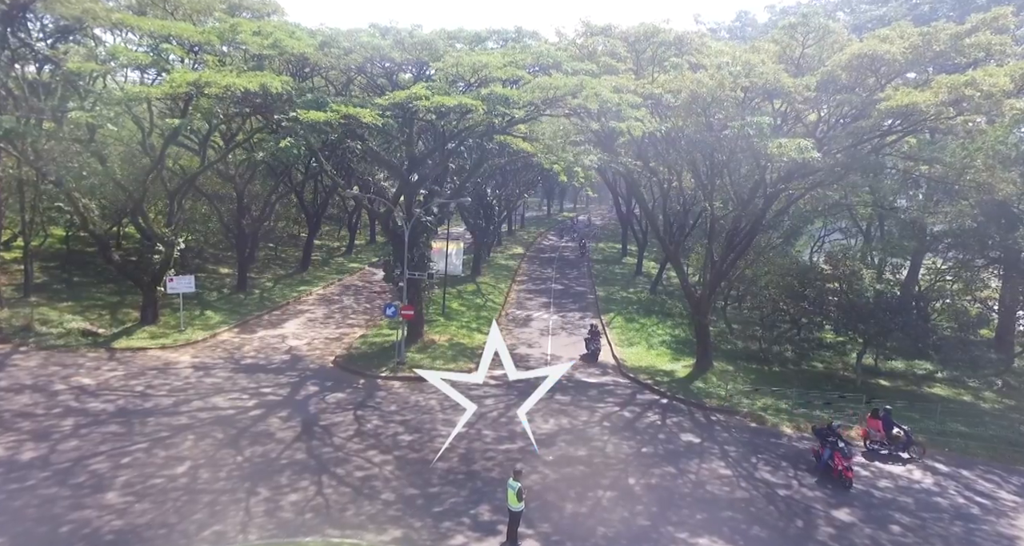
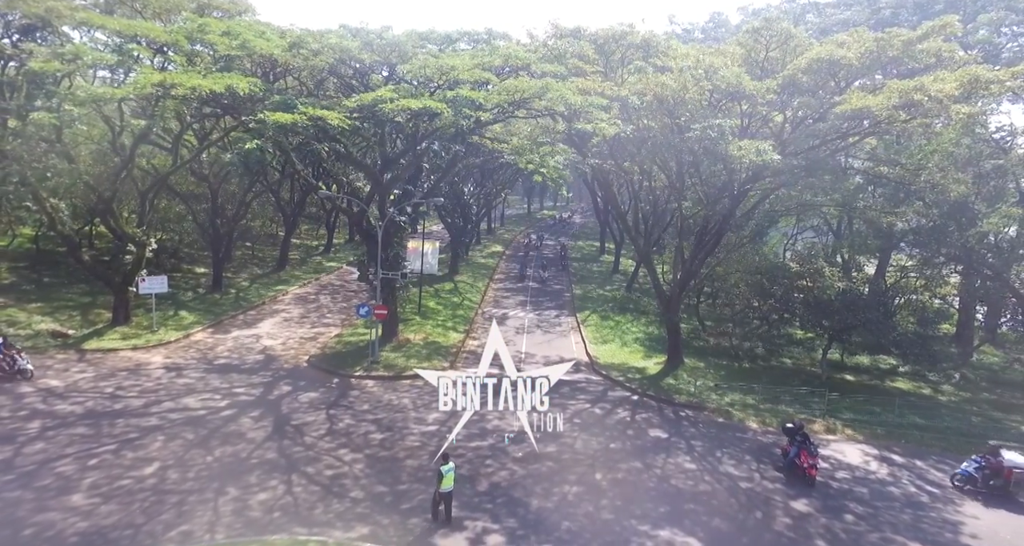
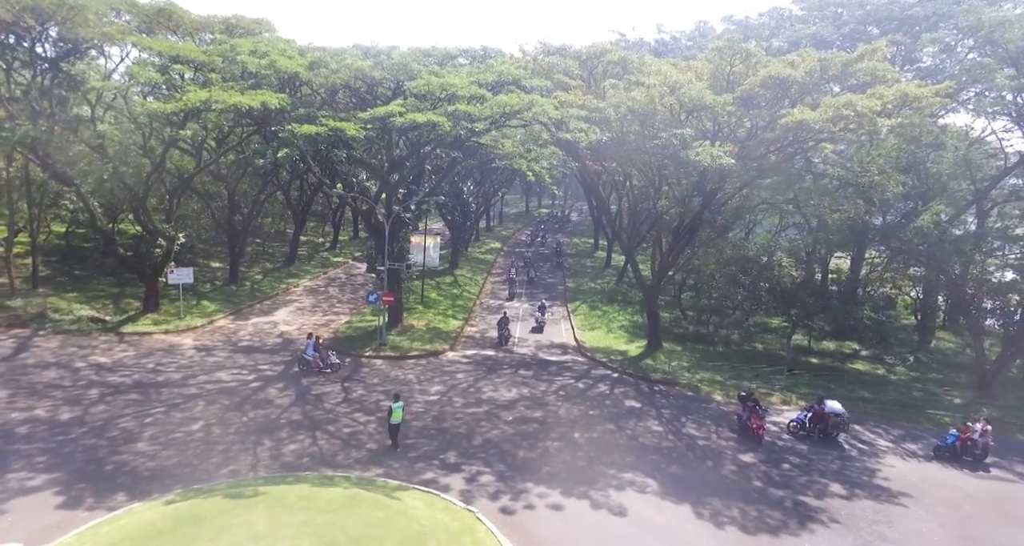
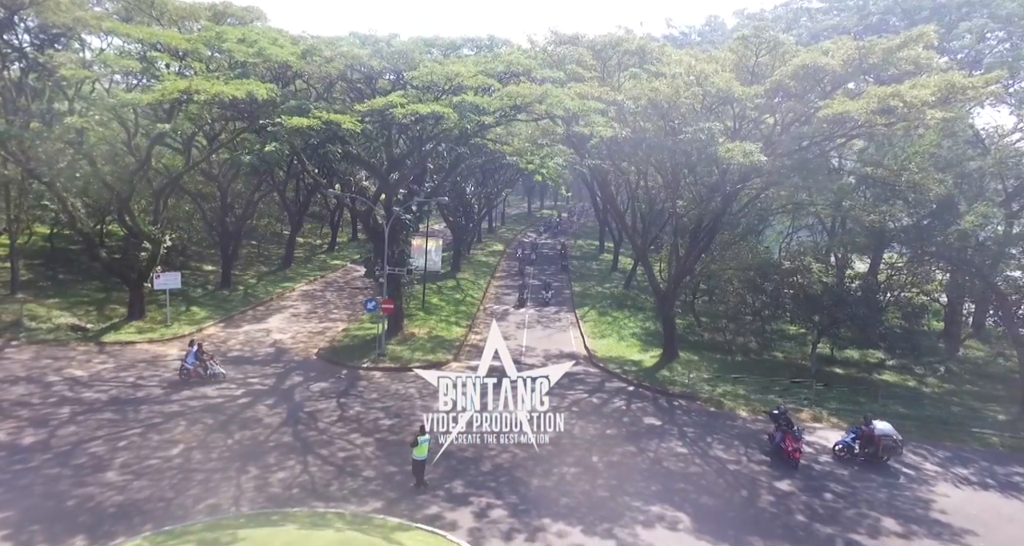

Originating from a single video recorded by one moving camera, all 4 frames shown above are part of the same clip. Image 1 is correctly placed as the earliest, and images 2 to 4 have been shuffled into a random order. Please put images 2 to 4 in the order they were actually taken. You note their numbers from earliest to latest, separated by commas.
2, 4, 3
